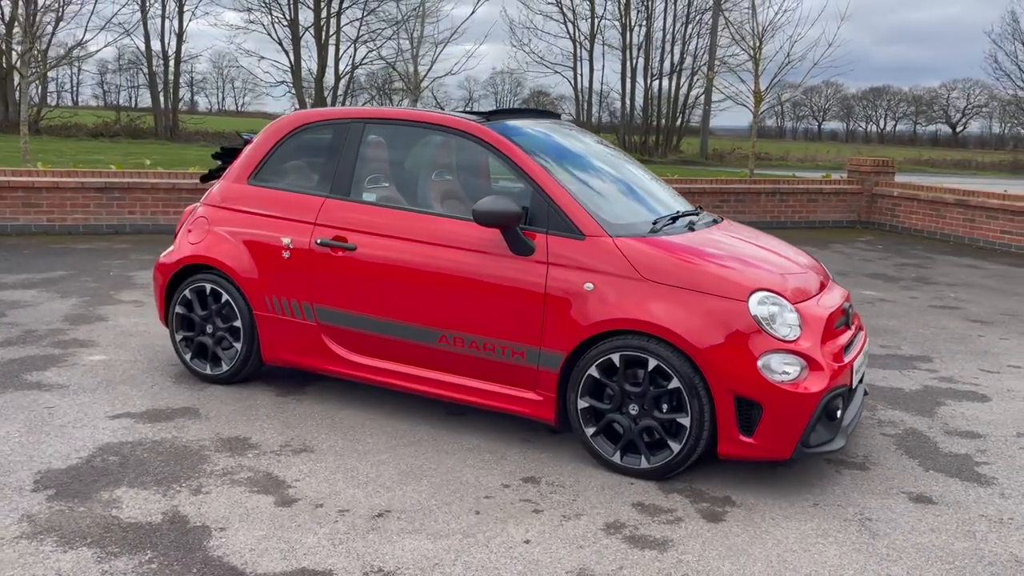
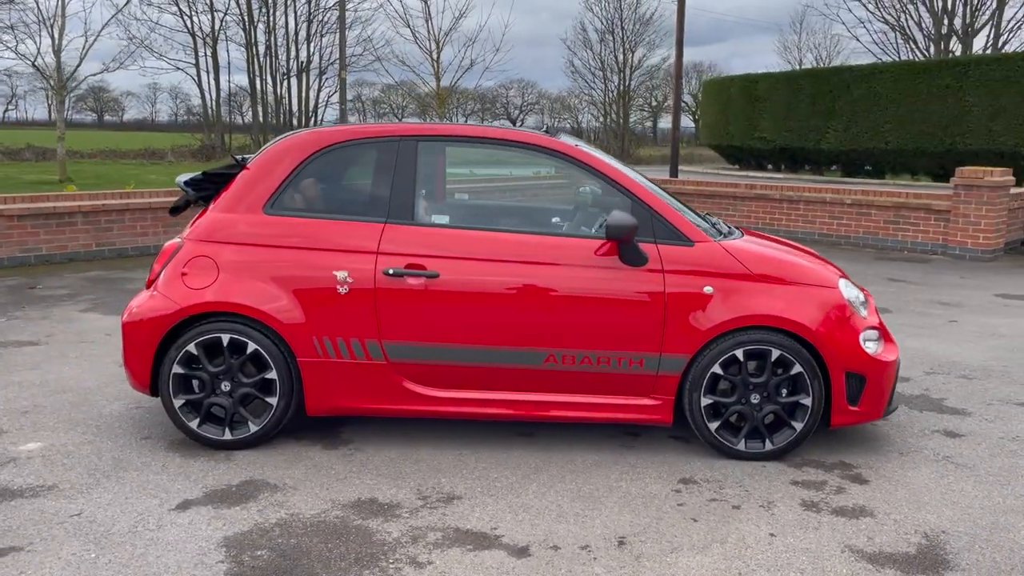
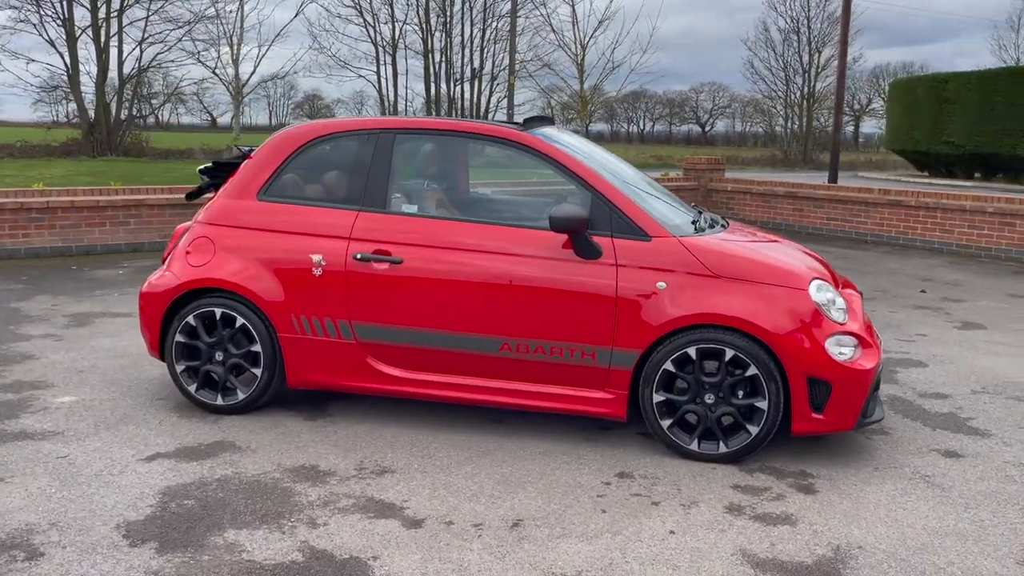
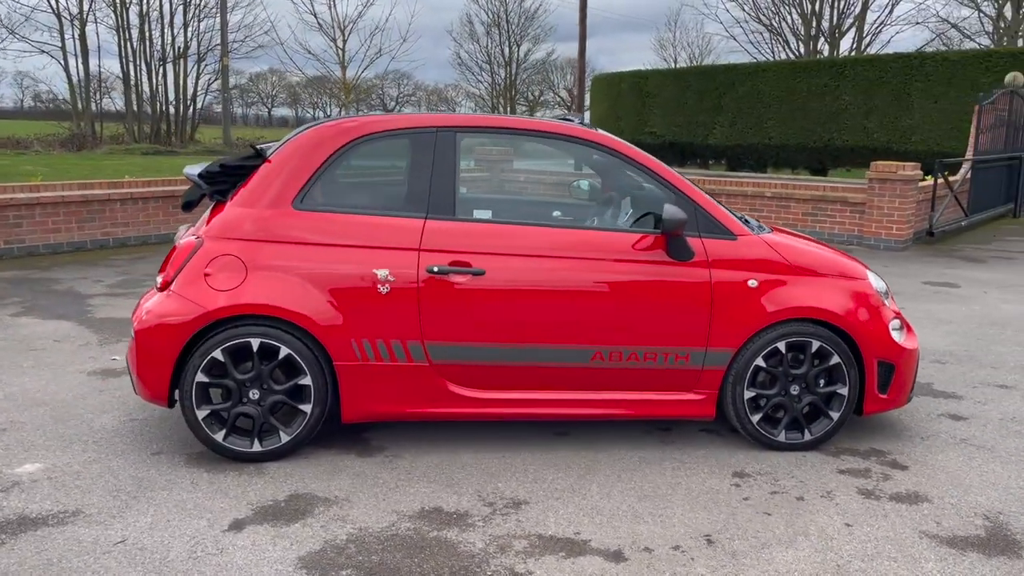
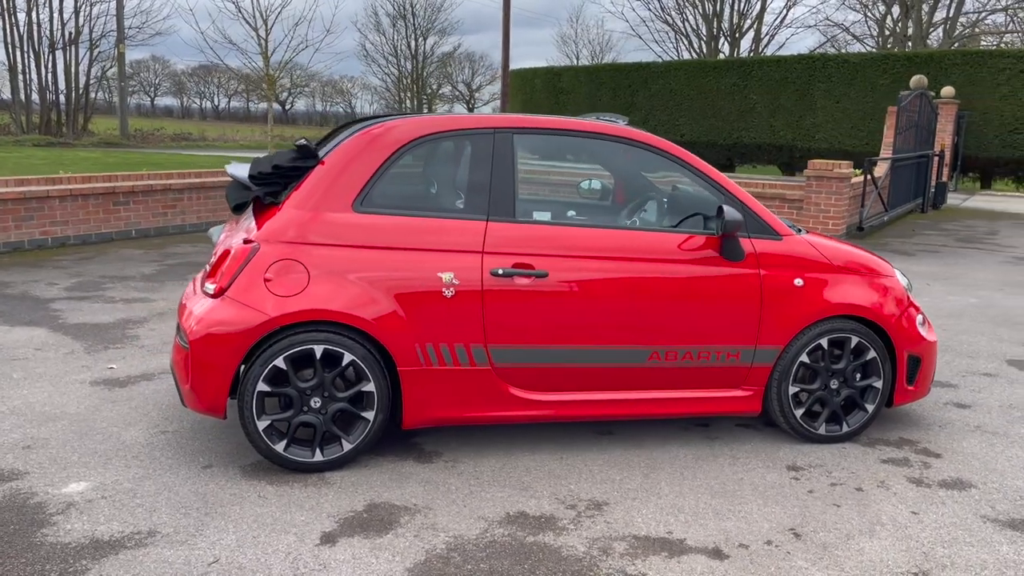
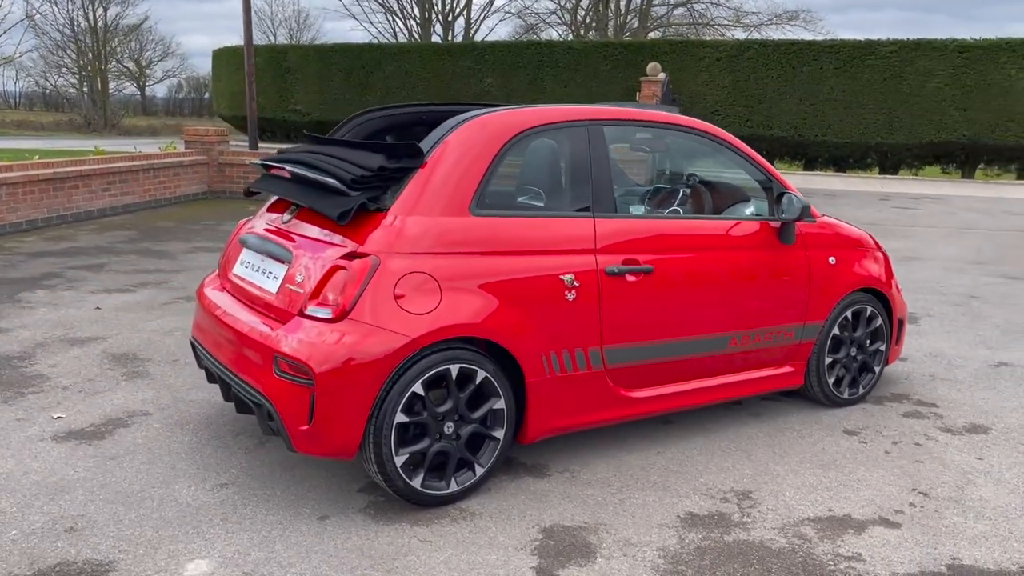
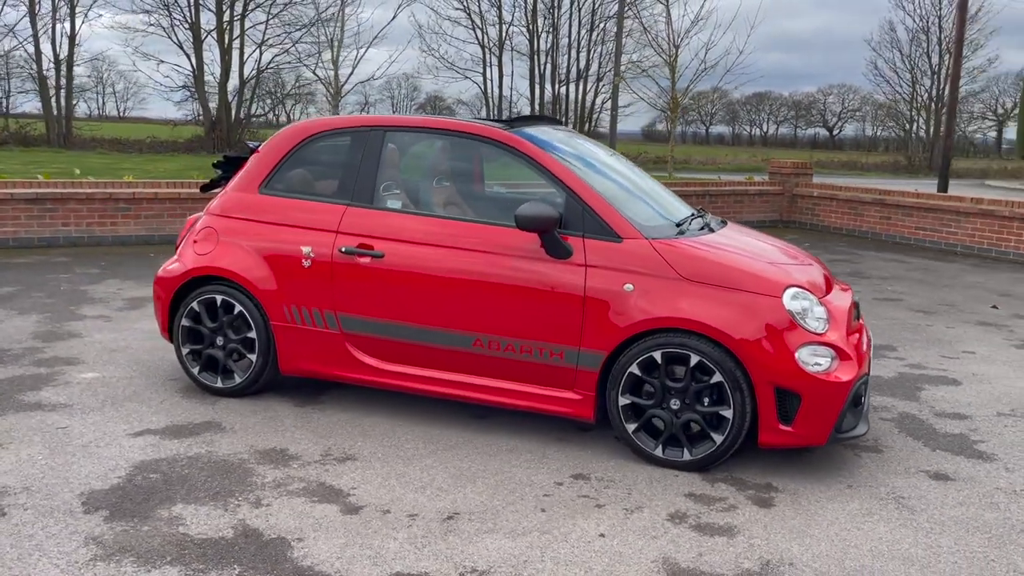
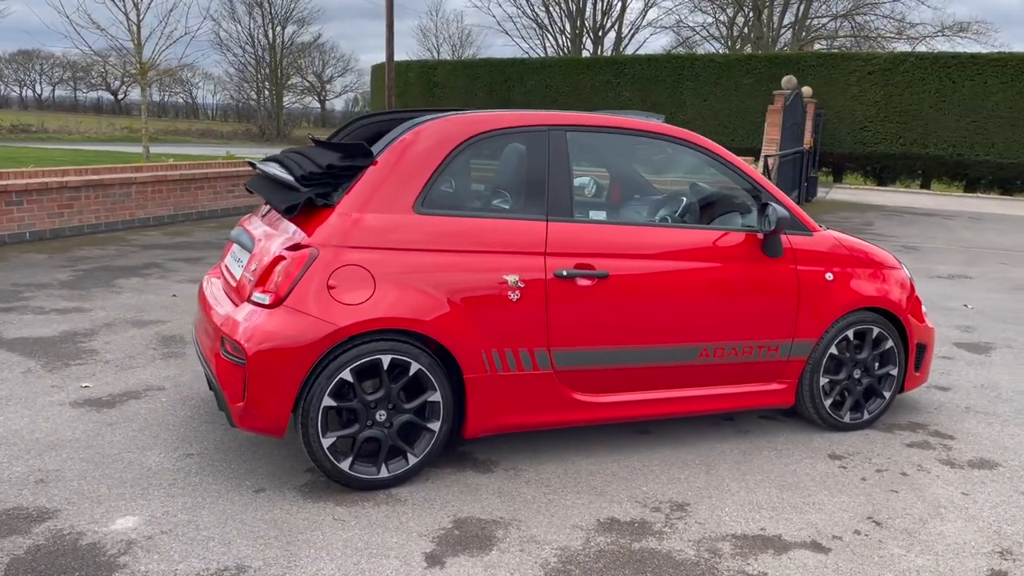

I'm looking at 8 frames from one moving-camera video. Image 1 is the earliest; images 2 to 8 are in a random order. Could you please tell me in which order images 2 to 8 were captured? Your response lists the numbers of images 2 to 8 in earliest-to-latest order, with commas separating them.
7, 3, 2, 4, 5, 8, 6
